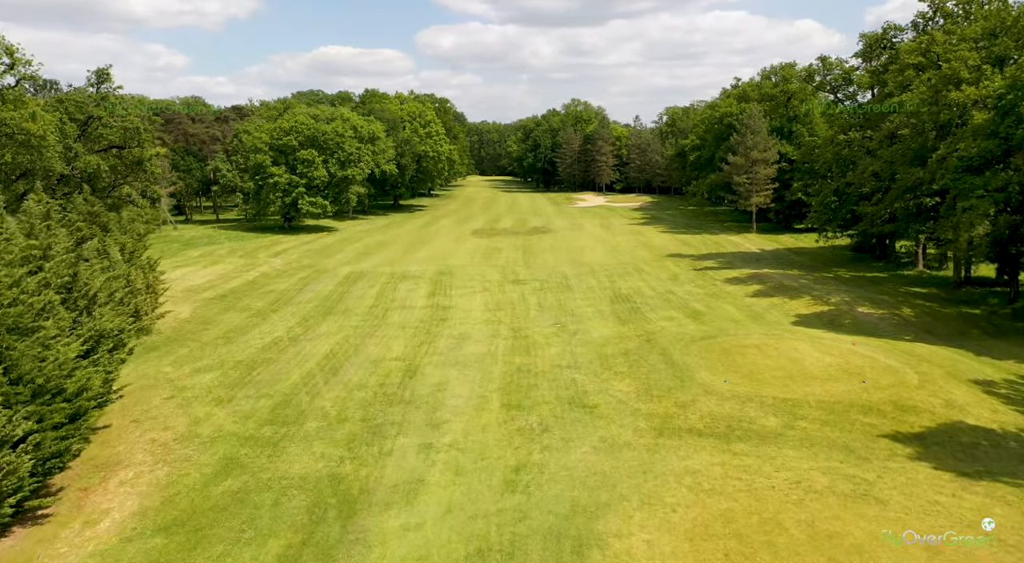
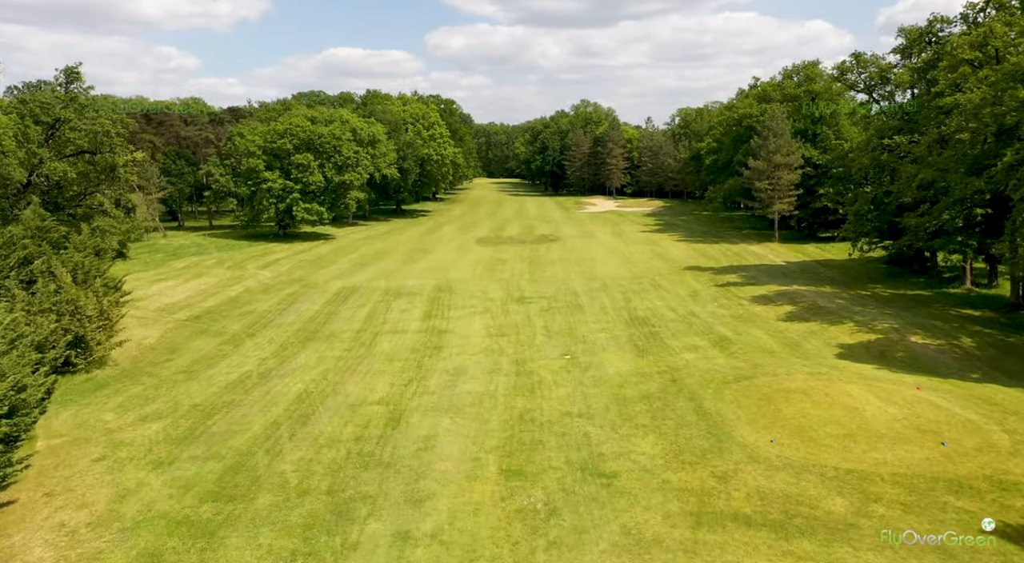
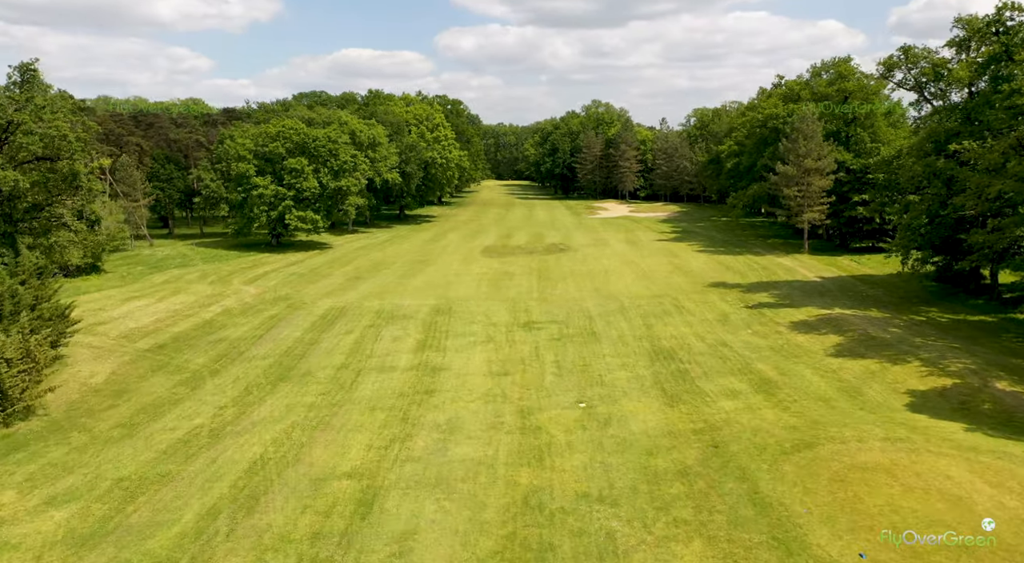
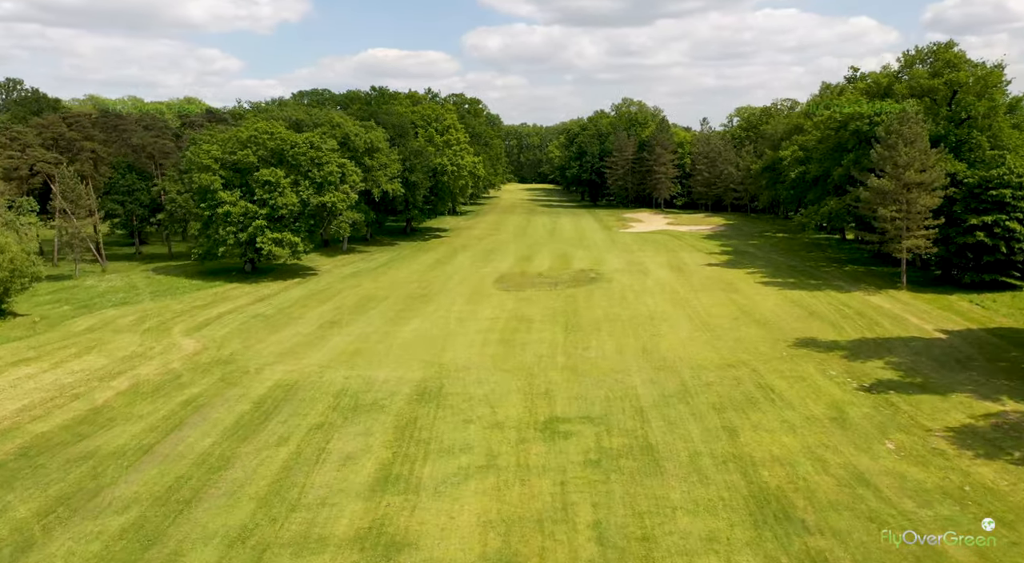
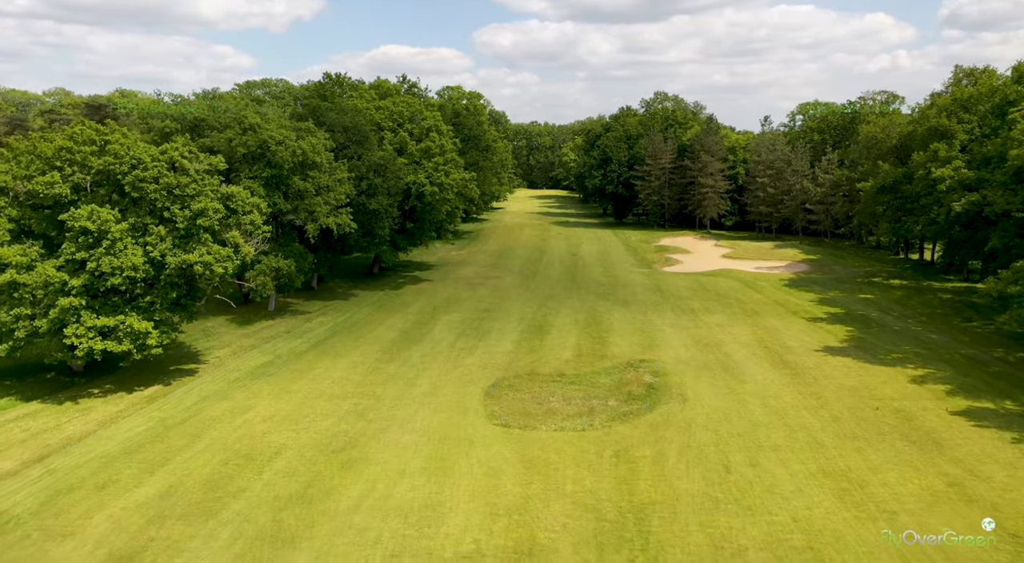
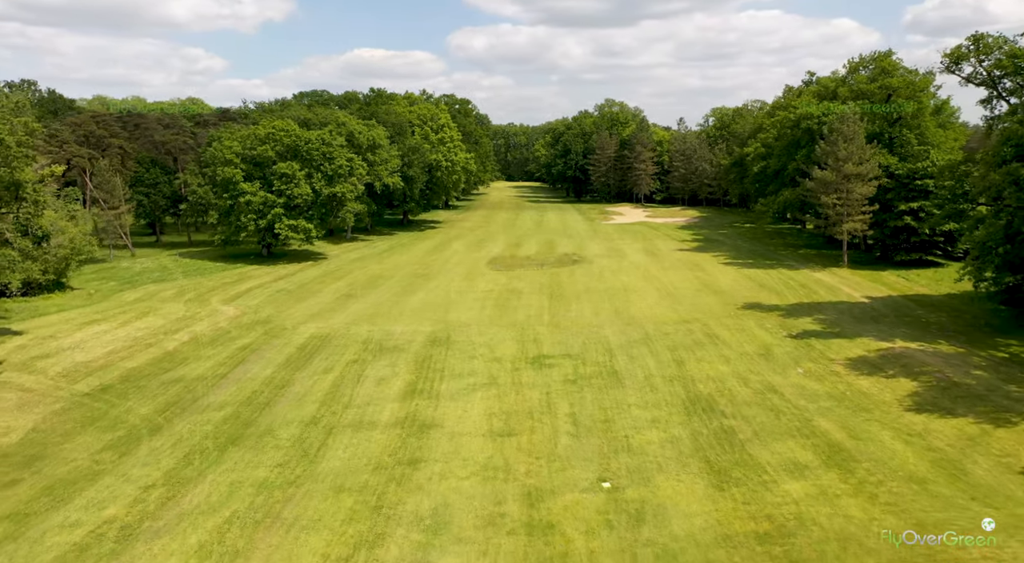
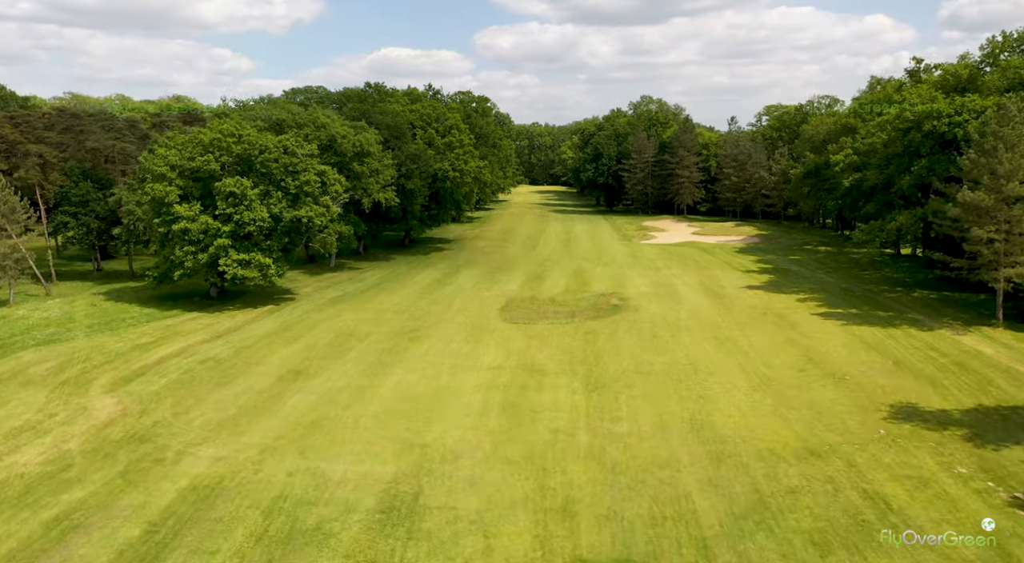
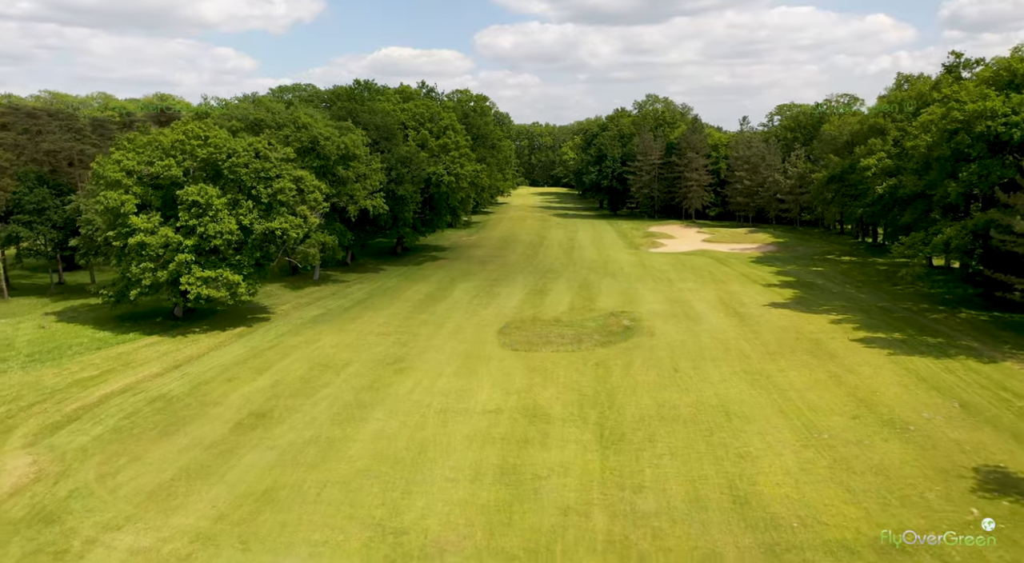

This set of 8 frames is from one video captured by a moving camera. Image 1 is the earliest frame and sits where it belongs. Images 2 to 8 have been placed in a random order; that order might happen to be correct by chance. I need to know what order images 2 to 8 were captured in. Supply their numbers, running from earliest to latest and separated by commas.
2, 3, 6, 4, 7, 8, 5
